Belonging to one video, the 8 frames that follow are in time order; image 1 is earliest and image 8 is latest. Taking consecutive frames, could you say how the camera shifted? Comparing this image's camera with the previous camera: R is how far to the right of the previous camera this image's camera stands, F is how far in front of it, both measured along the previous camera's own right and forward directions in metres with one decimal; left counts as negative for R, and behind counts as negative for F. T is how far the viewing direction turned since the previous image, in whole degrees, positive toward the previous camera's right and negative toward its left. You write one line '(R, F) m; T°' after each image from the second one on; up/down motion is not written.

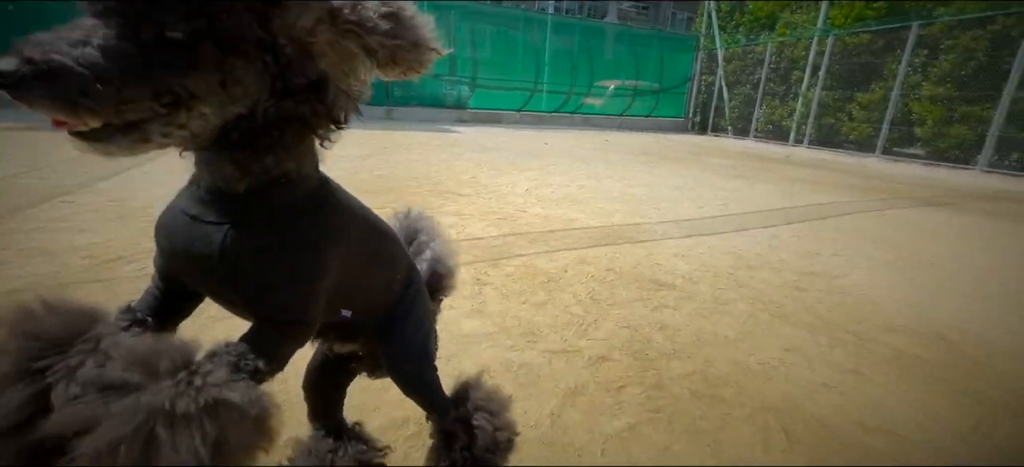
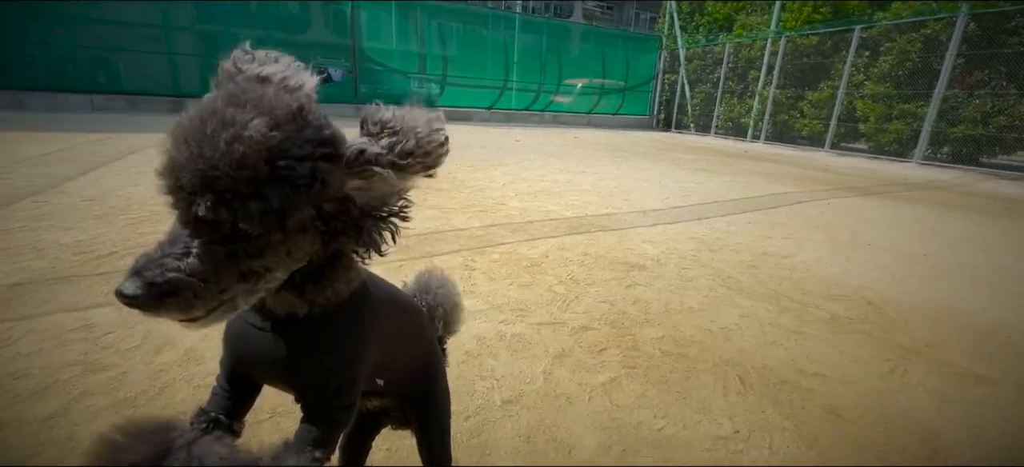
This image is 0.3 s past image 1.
(-0.1, -0.2) m; +4°
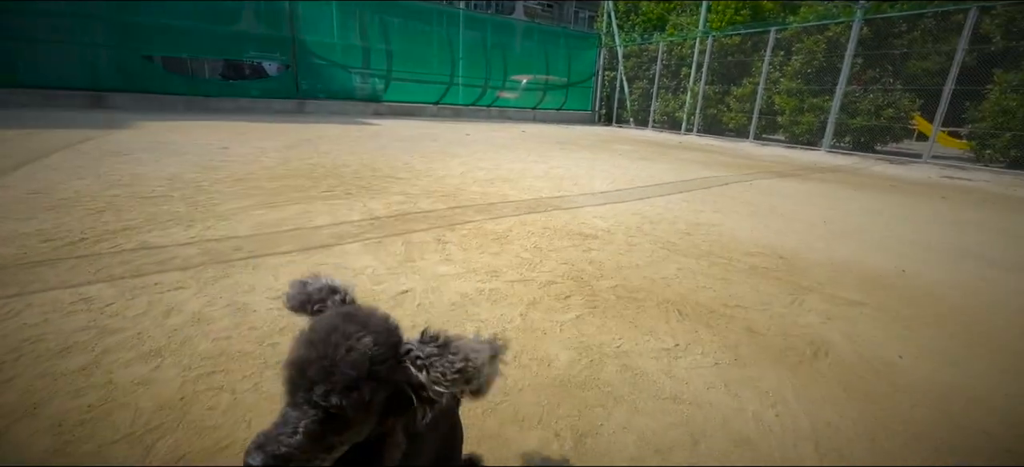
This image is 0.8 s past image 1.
(-0.1, -0.3) m; +7°
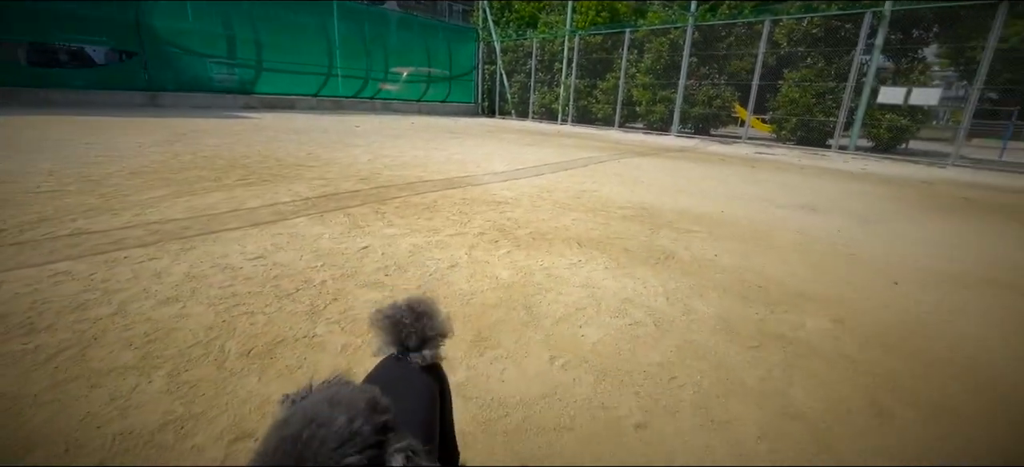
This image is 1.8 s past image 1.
(-0.4, -0.6) m; +14°
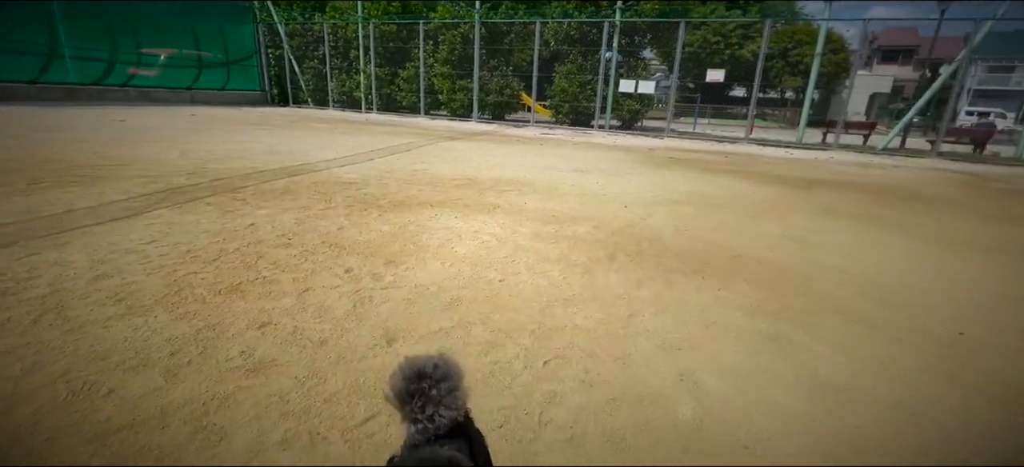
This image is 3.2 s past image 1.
(-0.5, -0.9) m; +24°
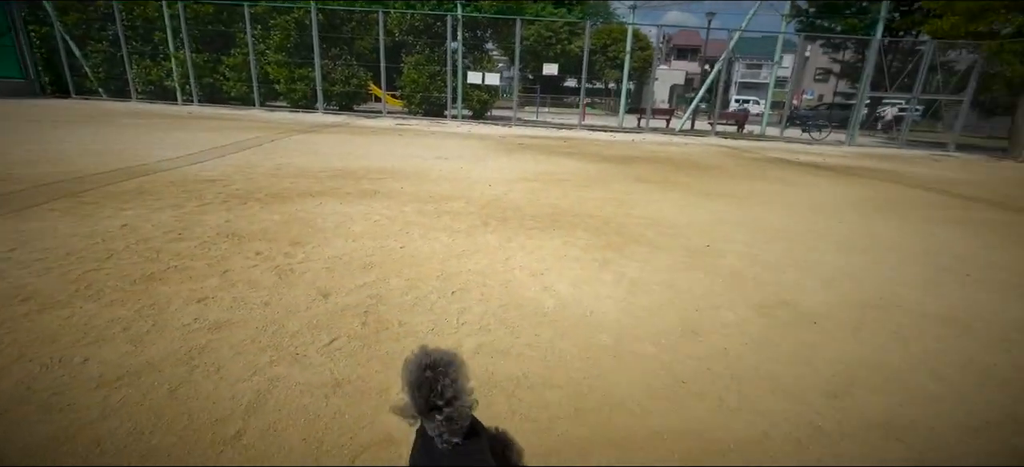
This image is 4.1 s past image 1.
(-0.3, -0.6) m; +18°
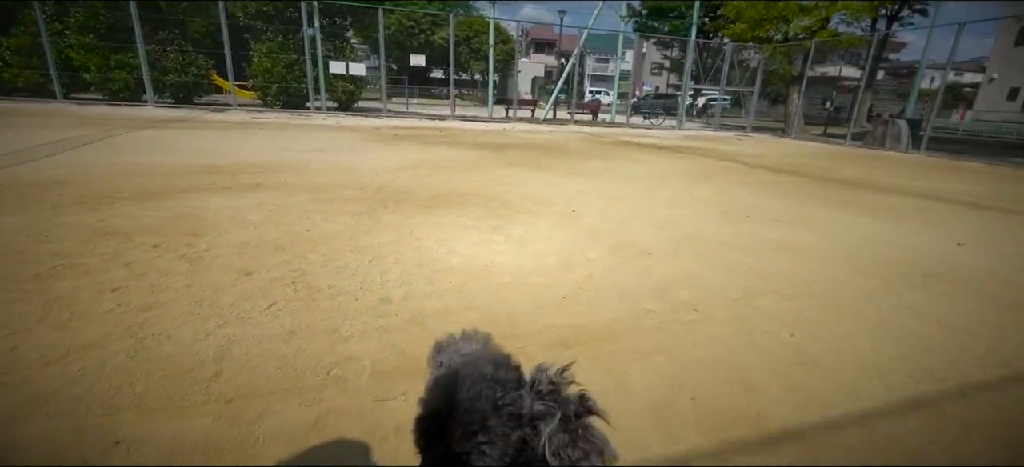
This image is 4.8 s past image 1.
(-0.2, -0.5) m; +16°
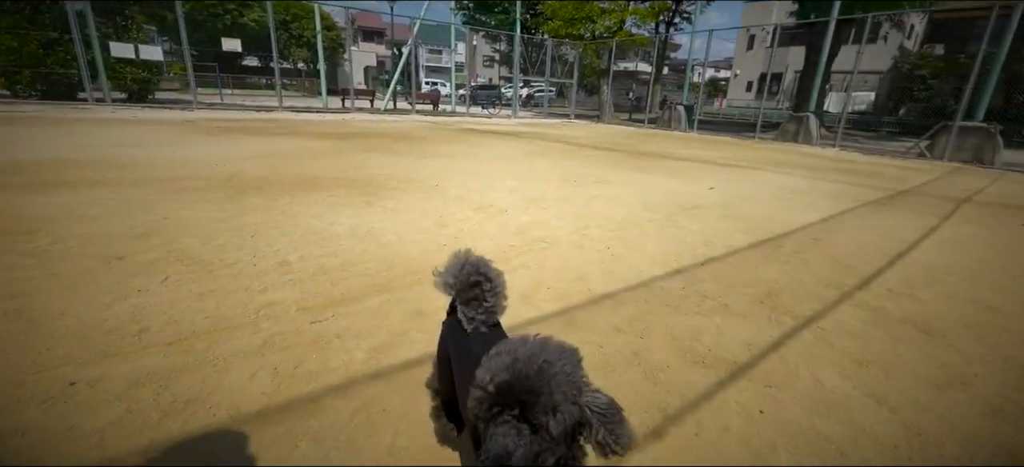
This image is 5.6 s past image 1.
(-0.2, -0.5) m; +19°
